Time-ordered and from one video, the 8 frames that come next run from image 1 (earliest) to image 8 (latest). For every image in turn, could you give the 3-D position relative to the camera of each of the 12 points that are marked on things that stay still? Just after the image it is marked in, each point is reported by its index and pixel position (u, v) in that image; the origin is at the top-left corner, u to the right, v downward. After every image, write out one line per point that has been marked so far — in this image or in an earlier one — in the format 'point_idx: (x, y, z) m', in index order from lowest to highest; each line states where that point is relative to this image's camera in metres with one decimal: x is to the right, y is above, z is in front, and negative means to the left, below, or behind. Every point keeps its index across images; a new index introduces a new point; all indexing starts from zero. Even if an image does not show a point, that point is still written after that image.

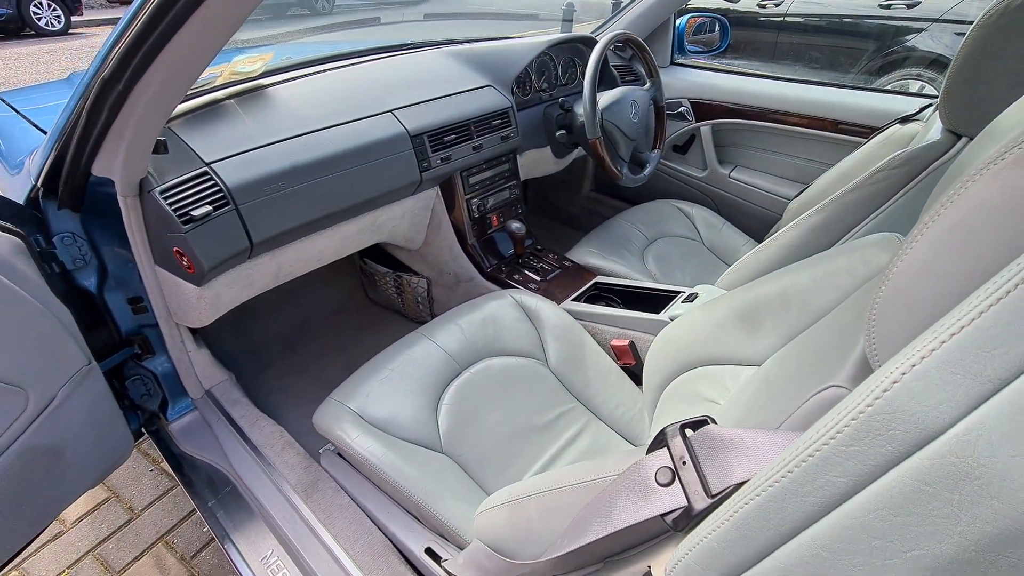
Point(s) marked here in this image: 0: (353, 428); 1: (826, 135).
0: (-0.3, -0.3, +1.1) m
1: (+1.2, +0.6, +1.8) m
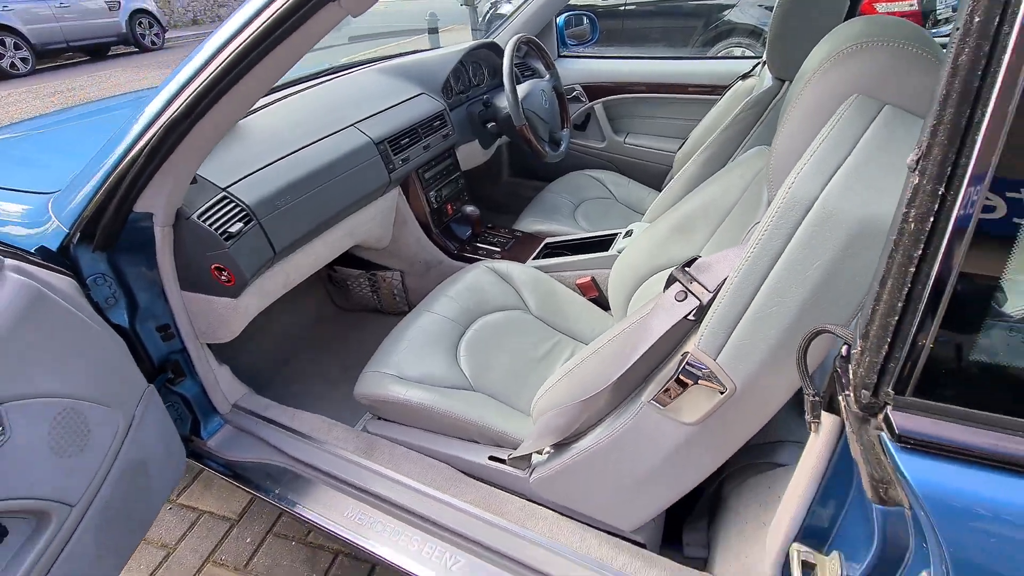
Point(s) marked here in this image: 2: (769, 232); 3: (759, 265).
0: (-0.3, -0.3, +1.3) m
1: (+0.8, +0.9, +2.3) m
2: (+0.4, +0.1, +0.7) m
3: (+0.4, 0.0, +0.7) m
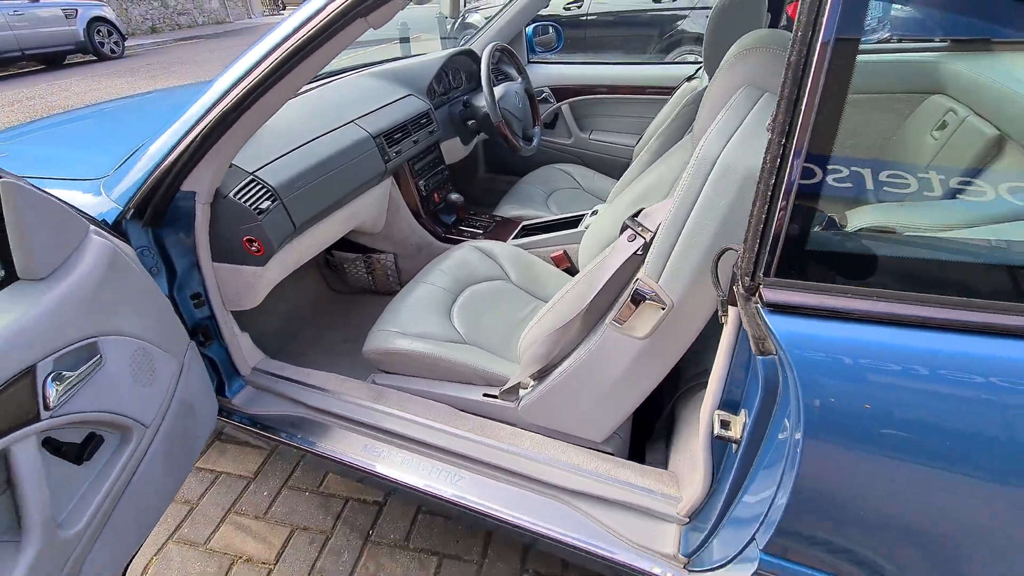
0: (-0.3, -0.2, +1.5) m
1: (+0.7, +1.0, +2.6) m
2: (+0.4, +0.2, +1.0) m
3: (+0.3, +0.2, +1.0) m
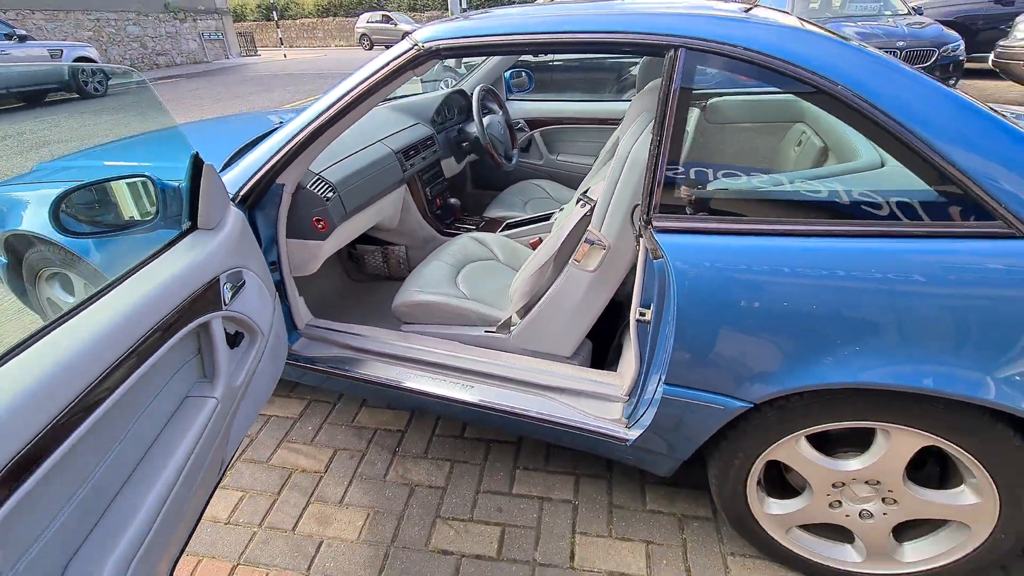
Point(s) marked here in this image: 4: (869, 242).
0: (-0.4, 0.0, +2.1) m
1: (+0.6, +1.1, +3.3) m
2: (+0.3, +0.4, +1.6) m
3: (+0.3, +0.3, +1.6) m
4: (+0.9, +0.1, +1.2) m
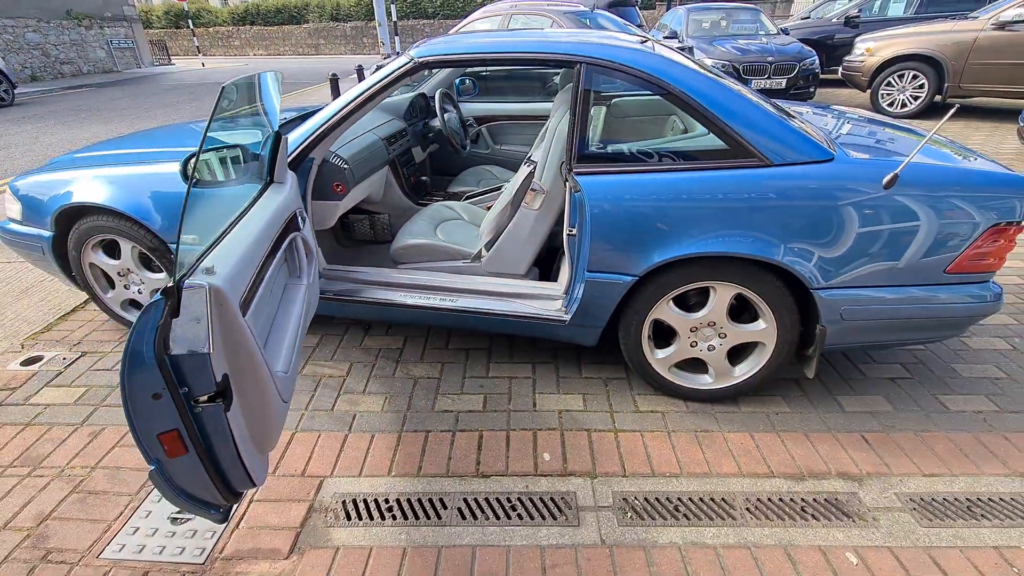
0: (-0.6, +0.3, +2.8) m
1: (+0.2, +1.4, +4.1) m
2: (+0.2, +0.7, +2.4) m
3: (+0.2, +0.7, +2.4) m
4: (+0.8, +0.5, +2.2) m
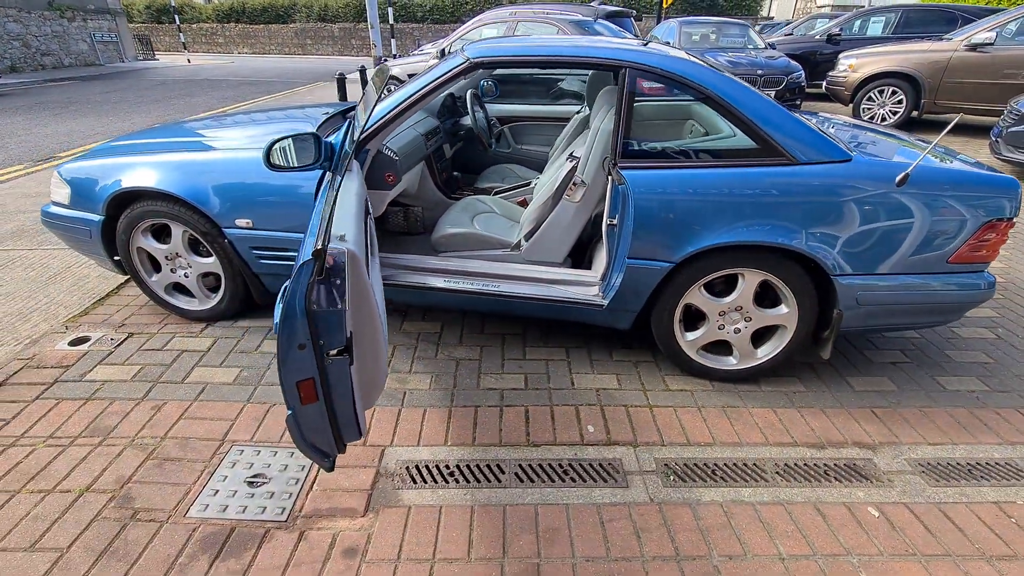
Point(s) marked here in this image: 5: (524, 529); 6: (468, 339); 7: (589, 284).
0: (-0.3, +0.3, +3.0) m
1: (+0.4, +1.4, +4.3) m
2: (+0.4, +0.8, +2.6) m
3: (+0.4, +0.7, +2.6) m
4: (+1.0, +0.6, +2.4) m
5: (+0.1, -1.0, +1.9) m
6: (-0.3, -0.3, +3.1) m
7: (+0.4, 0.0, +2.8) m
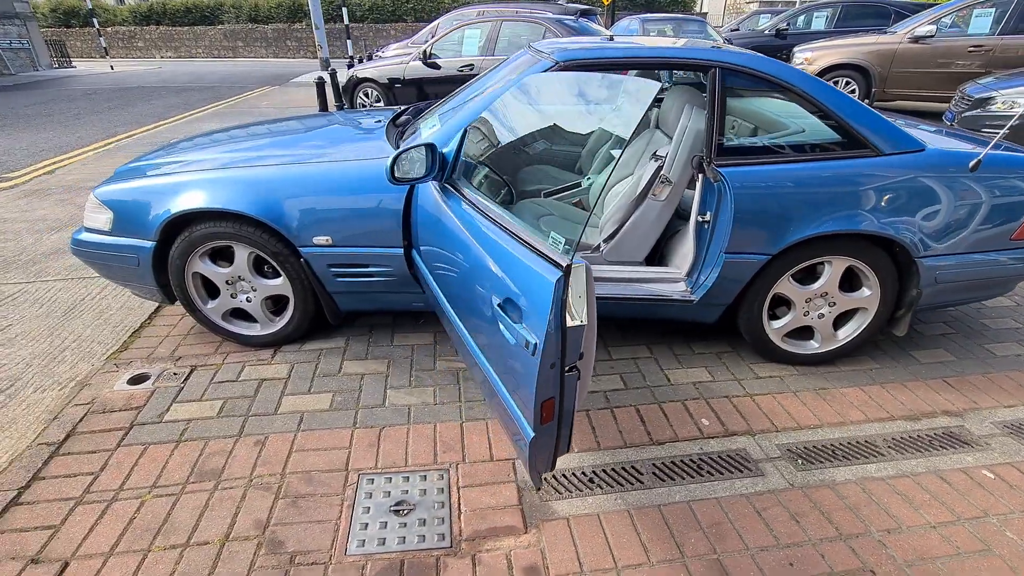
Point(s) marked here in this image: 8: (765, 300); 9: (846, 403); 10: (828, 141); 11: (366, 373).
0: (+0.1, +0.3, +3.0) m
1: (+0.6, +1.5, +4.4) m
2: (+0.9, +0.8, +2.7) m
3: (+0.9, +0.8, +2.7) m
4: (+1.6, +0.6, +2.5) m
5: (+0.7, -1.0, +2.0) m
6: (+0.2, -0.3, +3.0) m
7: (+0.9, 0.0, +2.8) m
8: (+1.4, -0.1, +2.7) m
9: (+1.8, -0.6, +2.6) m
10: (+1.6, +0.8, +2.6) m
11: (-0.8, -0.5, +2.7) m
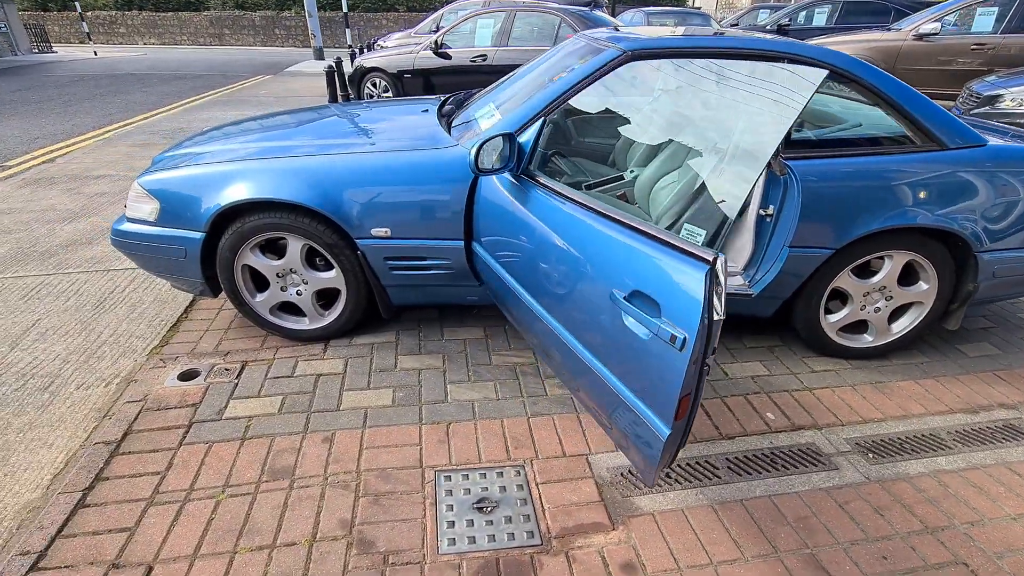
0: (+0.4, +0.3, +2.9) m
1: (+0.9, +1.5, +4.3) m
2: (+1.2, +0.8, +2.7) m
3: (+1.2, +0.8, +2.7) m
4: (+1.9, +0.7, +2.5) m
5: (+1.1, -0.9, +2.0) m
6: (+0.5, -0.3, +3.0) m
7: (+1.3, +0.1, +2.8) m
8: (+1.7, 0.0, +2.7) m
9: (+2.1, -0.6, +2.7) m
10: (+1.9, +0.8, +2.6) m
11: (-0.5, -0.4, +2.7) m
